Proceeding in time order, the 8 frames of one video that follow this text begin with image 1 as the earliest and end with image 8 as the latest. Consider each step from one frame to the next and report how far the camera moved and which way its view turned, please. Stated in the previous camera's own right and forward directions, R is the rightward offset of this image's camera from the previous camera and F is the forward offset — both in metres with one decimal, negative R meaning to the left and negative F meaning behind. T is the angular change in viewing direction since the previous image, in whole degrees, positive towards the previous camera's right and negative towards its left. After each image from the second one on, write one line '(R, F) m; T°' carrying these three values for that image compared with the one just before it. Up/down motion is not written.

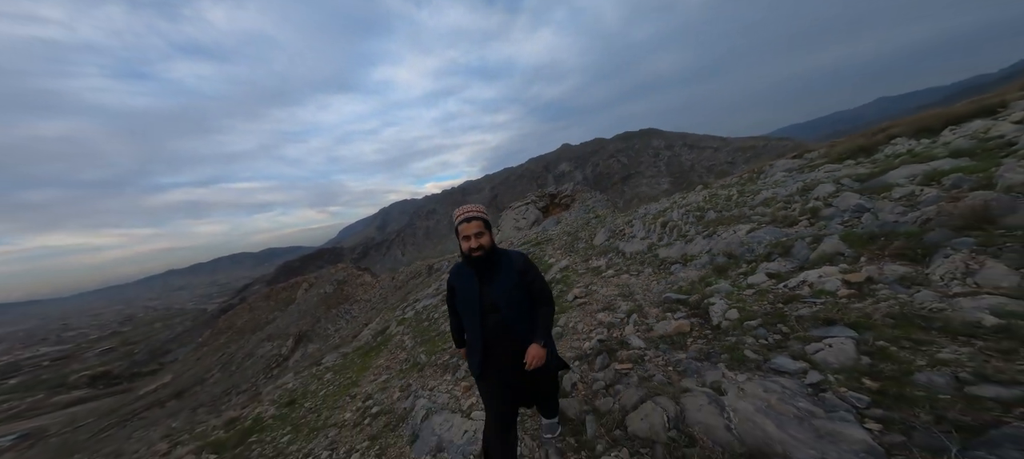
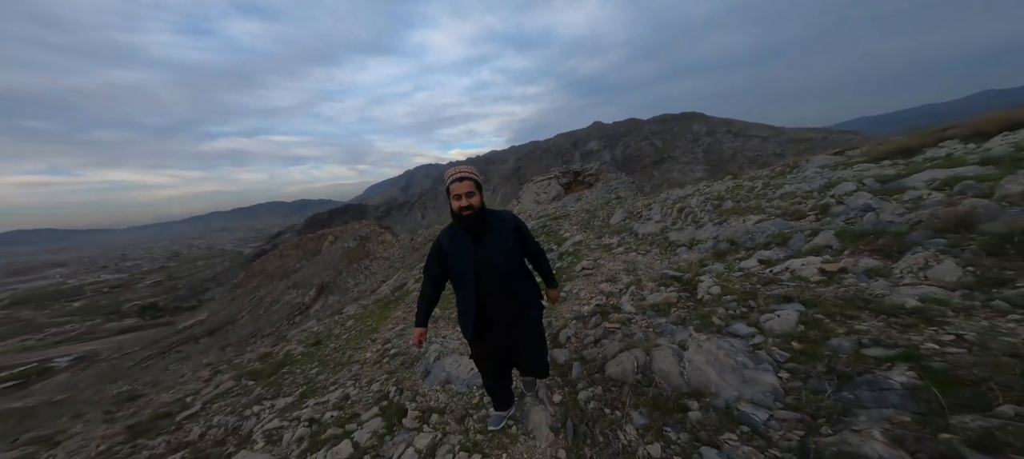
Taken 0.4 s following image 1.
(+0.1, -0.5) m; -4°
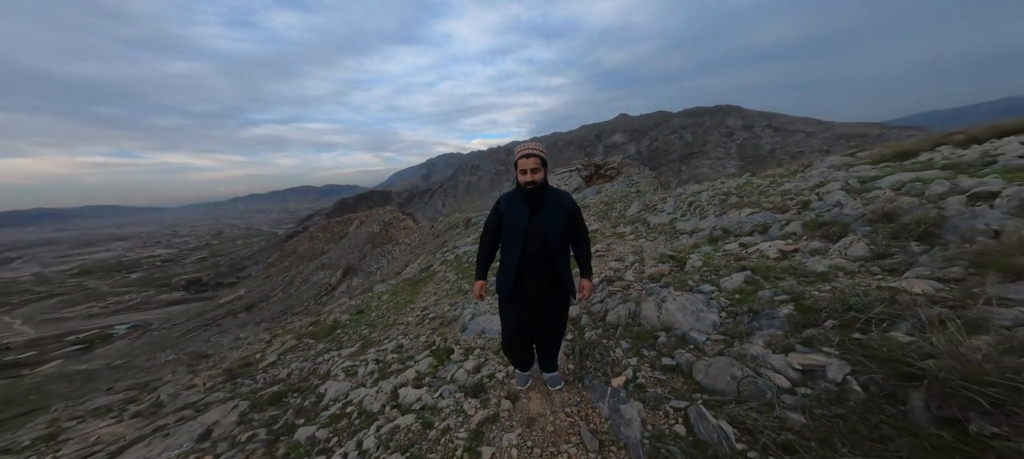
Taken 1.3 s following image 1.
(-0.1, -1.1) m; -3°
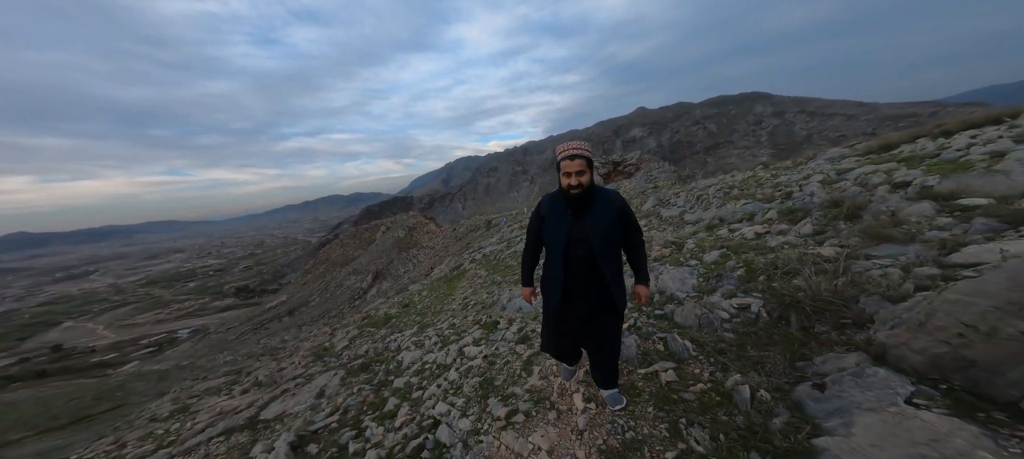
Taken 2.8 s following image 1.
(-0.2, -1.4) m; -4°
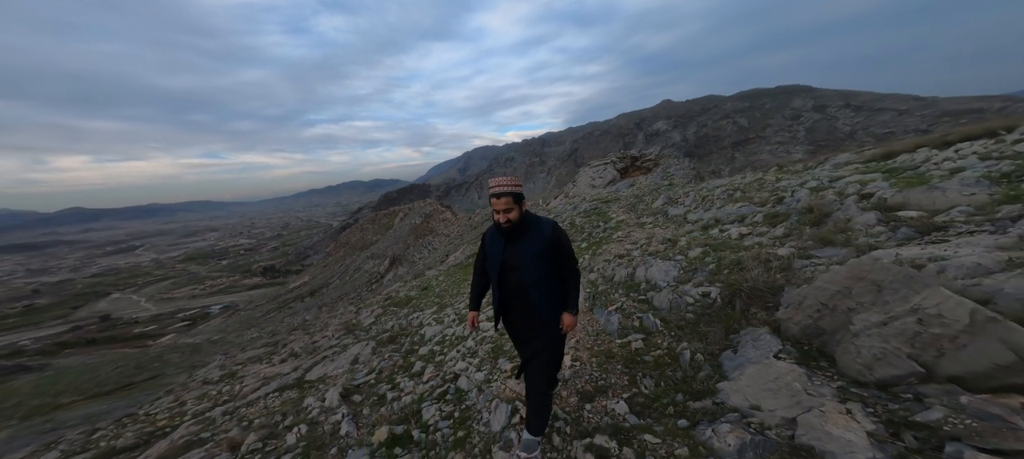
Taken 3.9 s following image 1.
(+0.1, -0.8) m; -3°
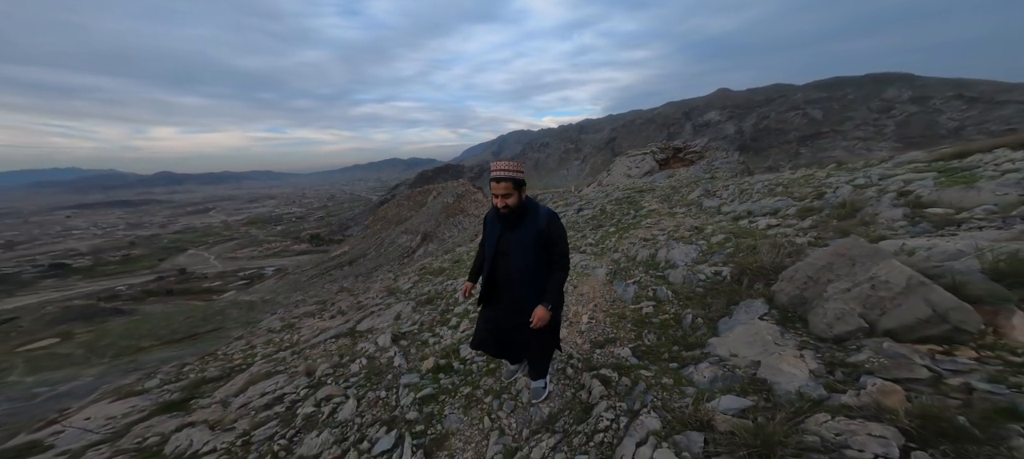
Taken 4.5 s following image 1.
(0.0, -0.5) m; -5°
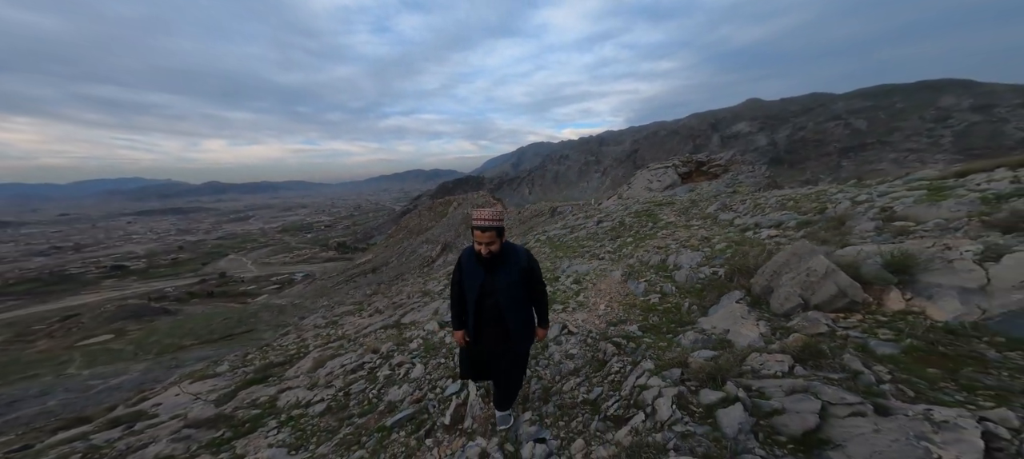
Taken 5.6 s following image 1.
(-0.2, -1.1) m; -3°
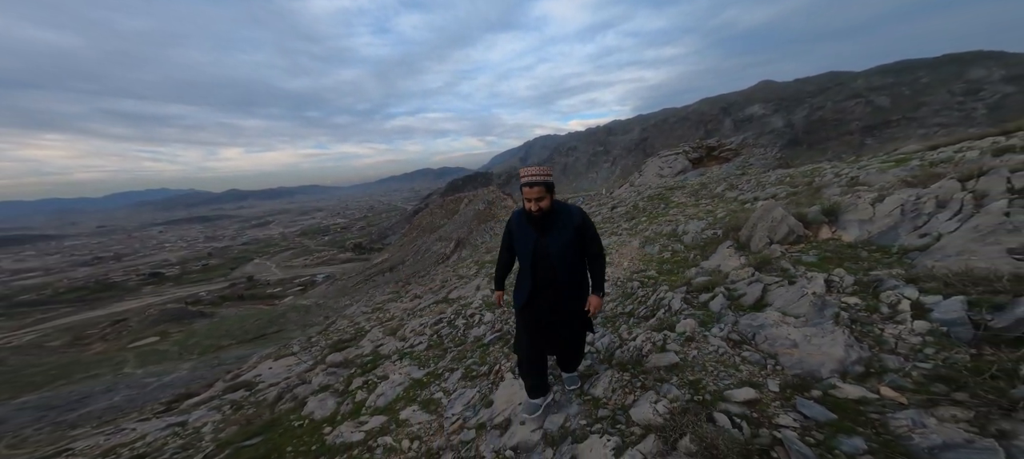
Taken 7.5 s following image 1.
(-0.7, -1.6) m; -2°
